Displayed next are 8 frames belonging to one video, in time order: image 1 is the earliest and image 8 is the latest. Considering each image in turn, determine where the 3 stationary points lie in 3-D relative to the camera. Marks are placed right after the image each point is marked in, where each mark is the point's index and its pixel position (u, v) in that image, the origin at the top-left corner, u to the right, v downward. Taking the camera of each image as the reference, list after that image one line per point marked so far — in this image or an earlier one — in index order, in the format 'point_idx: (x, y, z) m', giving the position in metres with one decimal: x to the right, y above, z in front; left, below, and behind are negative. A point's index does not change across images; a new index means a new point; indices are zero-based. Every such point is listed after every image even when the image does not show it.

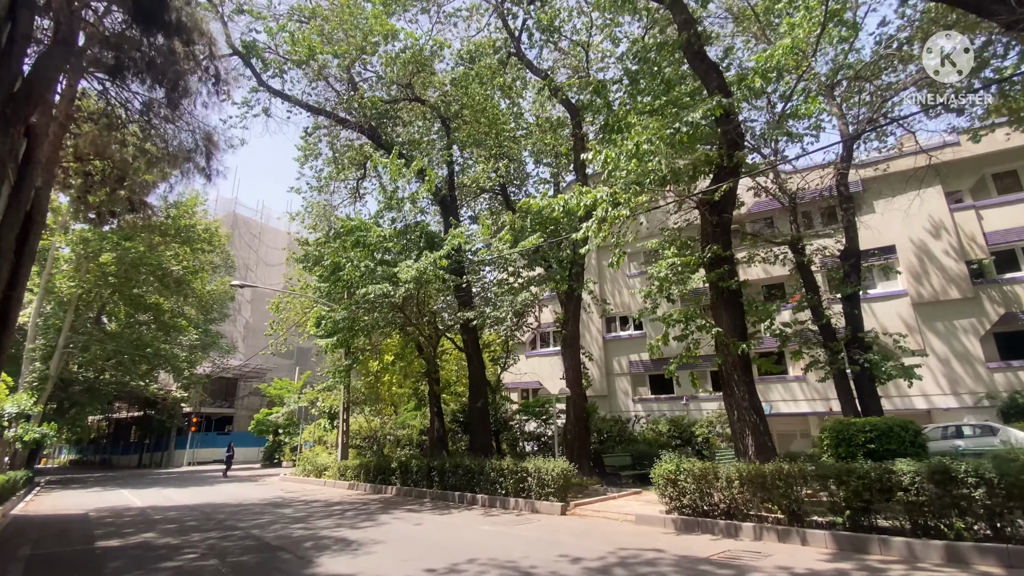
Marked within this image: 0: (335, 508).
0: (-3.8, -4.8, +10.6) m
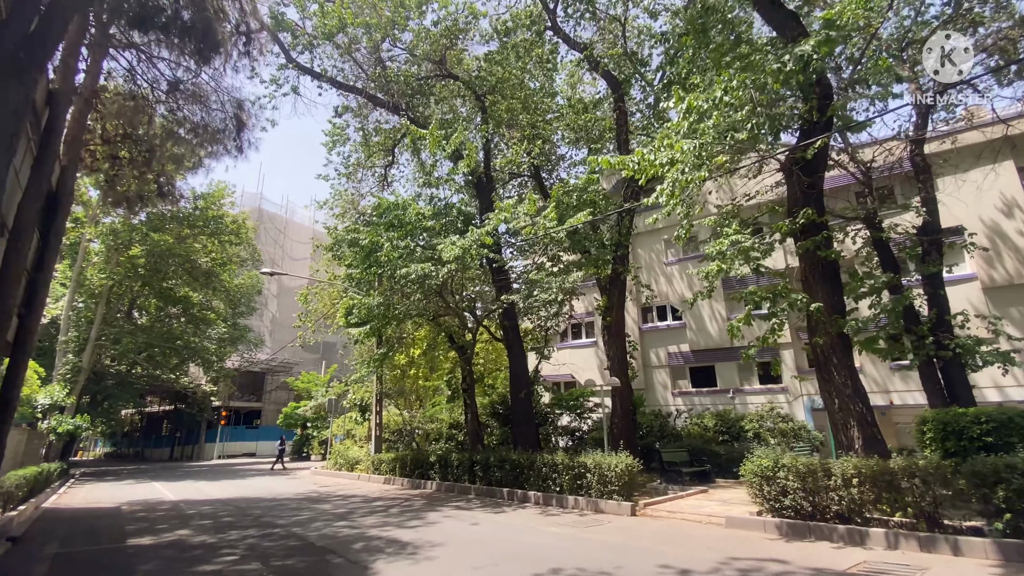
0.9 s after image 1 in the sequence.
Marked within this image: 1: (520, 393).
0: (-2.7, -4.4, +9.9) m
1: (+0.2, -2.7, +12.9) m
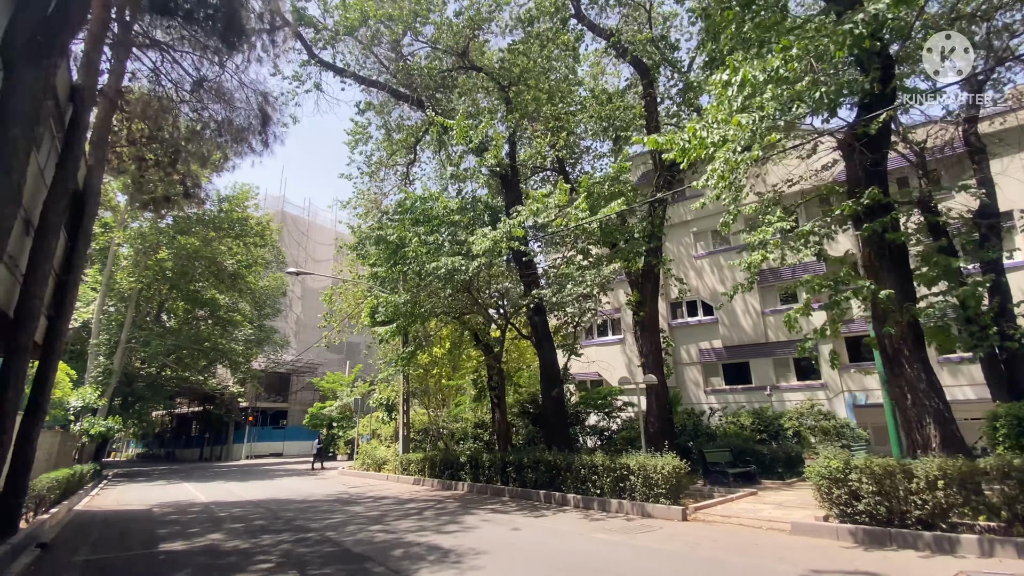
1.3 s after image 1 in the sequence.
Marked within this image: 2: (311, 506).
0: (-1.9, -4.3, +9.5) m
1: (+1.0, -2.6, +12.5) m
2: (-4.2, -4.6, +10.2) m
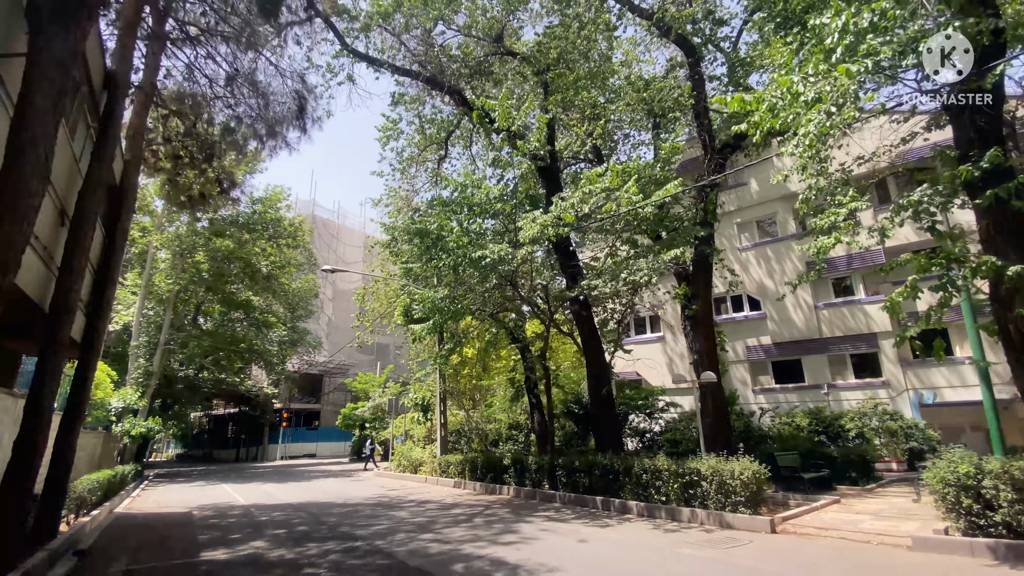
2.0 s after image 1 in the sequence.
0: (-0.9, -4.1, +8.9) m
1: (+2.1, -2.4, +11.7) m
2: (-3.2, -4.4, +9.7) m
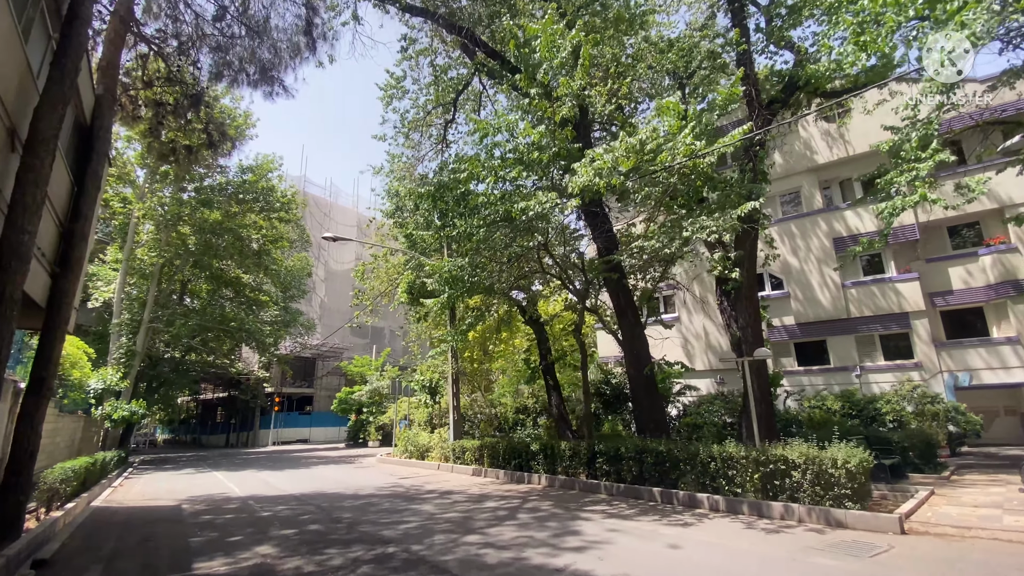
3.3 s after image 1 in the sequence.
0: (-0.2, -3.5, +7.7) m
1: (+2.8, -1.6, +10.5) m
2: (-2.5, -3.7, +8.4) m
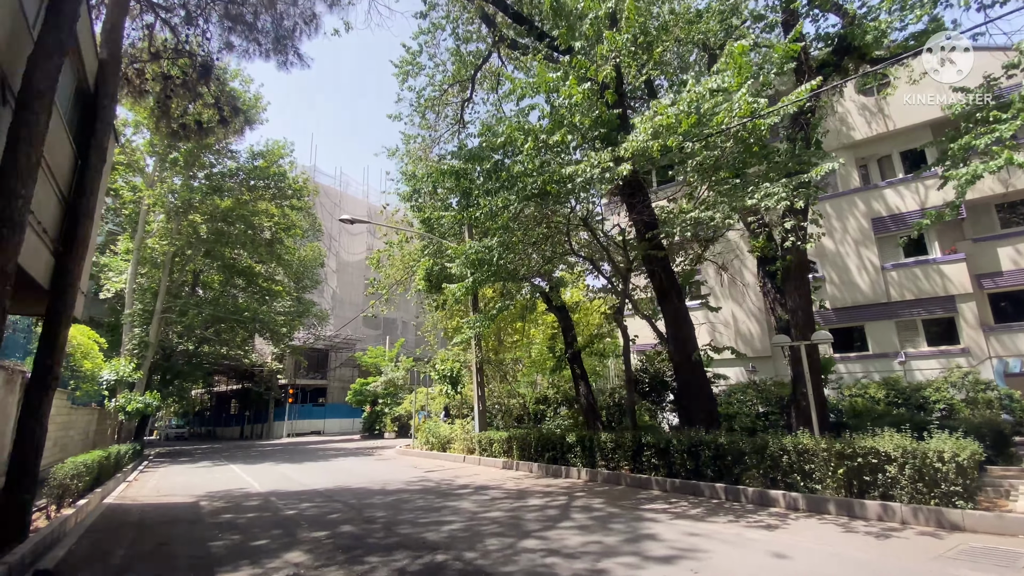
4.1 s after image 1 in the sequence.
0: (+0.5, -3.1, +7.0) m
1: (+3.5, -1.2, +9.8) m
2: (-1.8, -3.4, +7.8) m
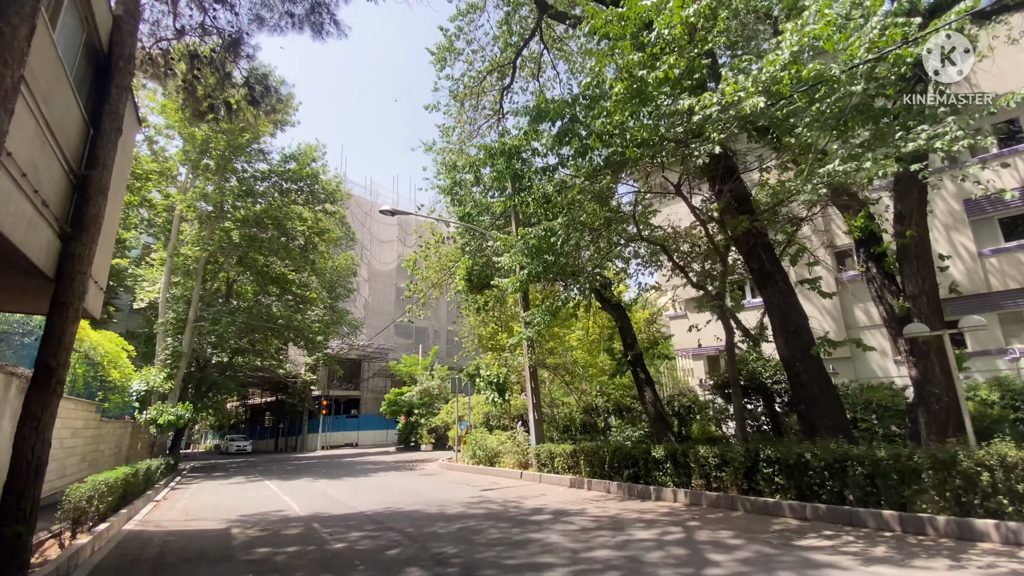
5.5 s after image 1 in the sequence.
0: (+1.6, -2.8, +5.5) m
1: (+4.8, -0.9, +8.1) m
2: (-0.6, -3.2, +6.4) m
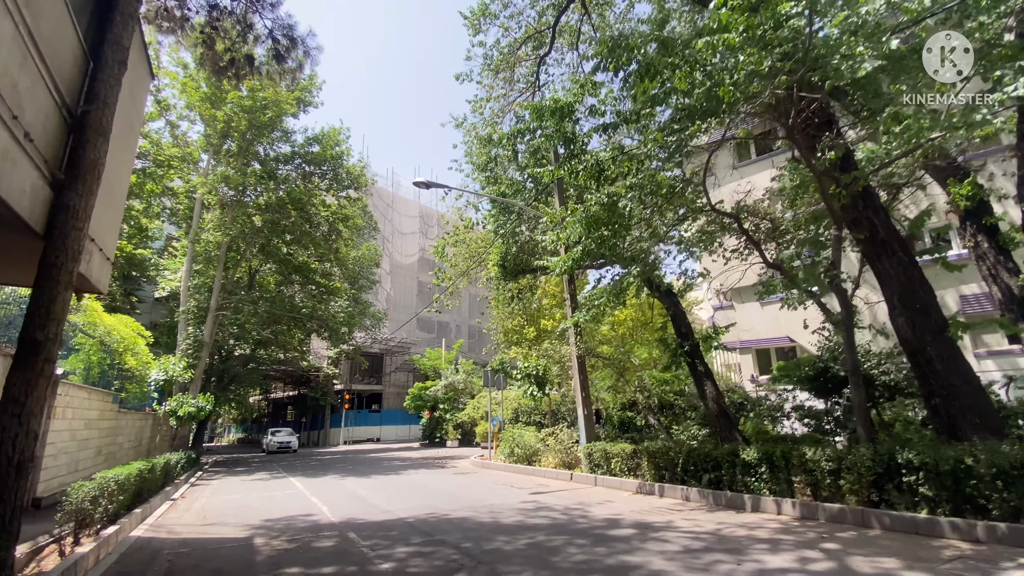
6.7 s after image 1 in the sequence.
0: (+2.5, -2.4, +4.2) m
1: (+5.7, -0.5, +6.7) m
2: (+0.3, -2.7, +5.2) m
